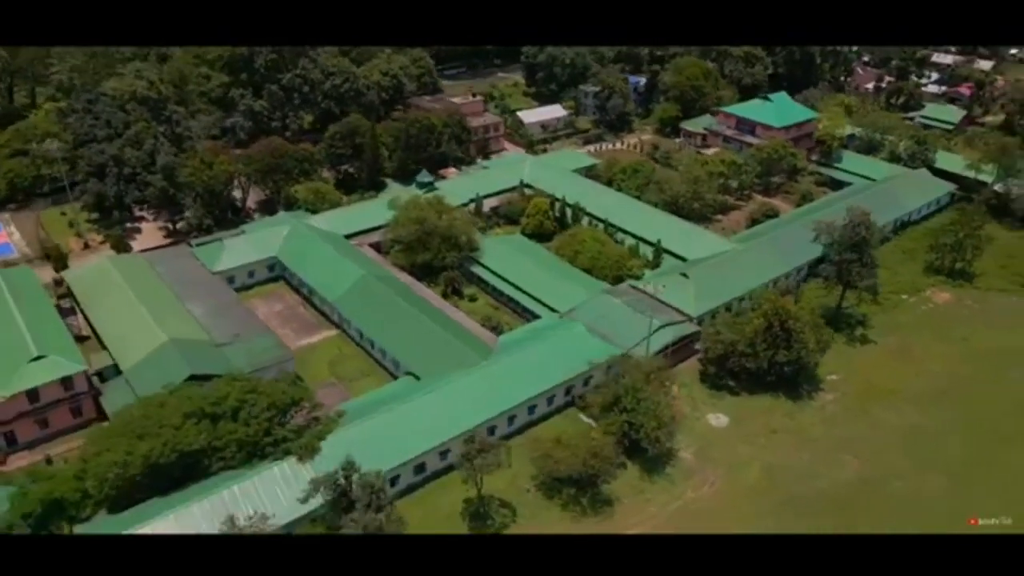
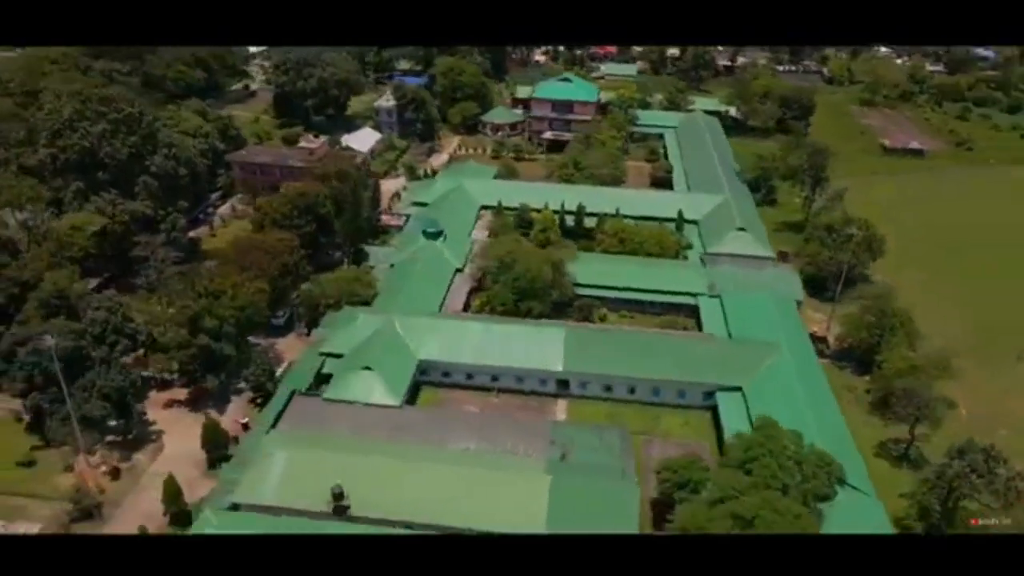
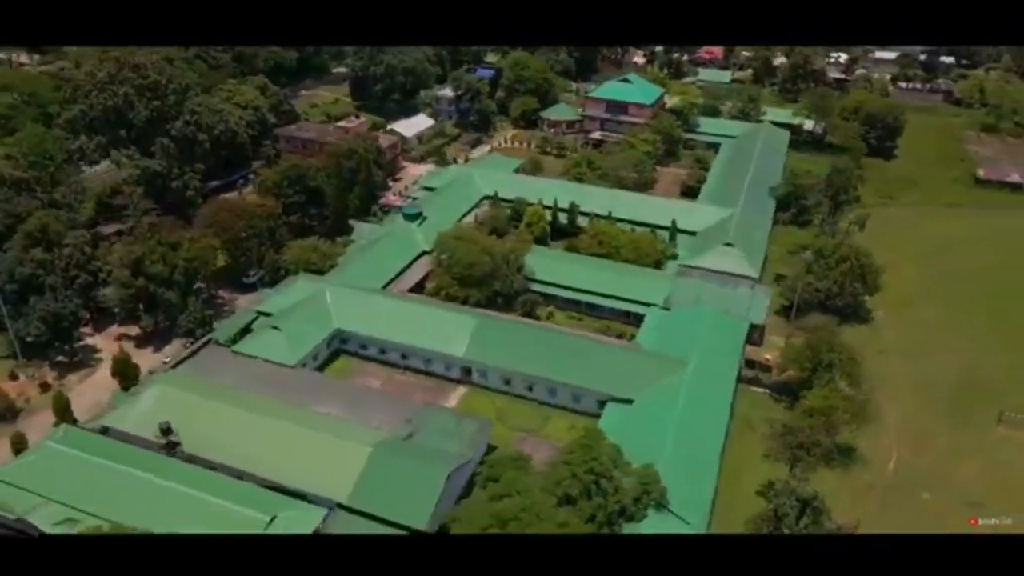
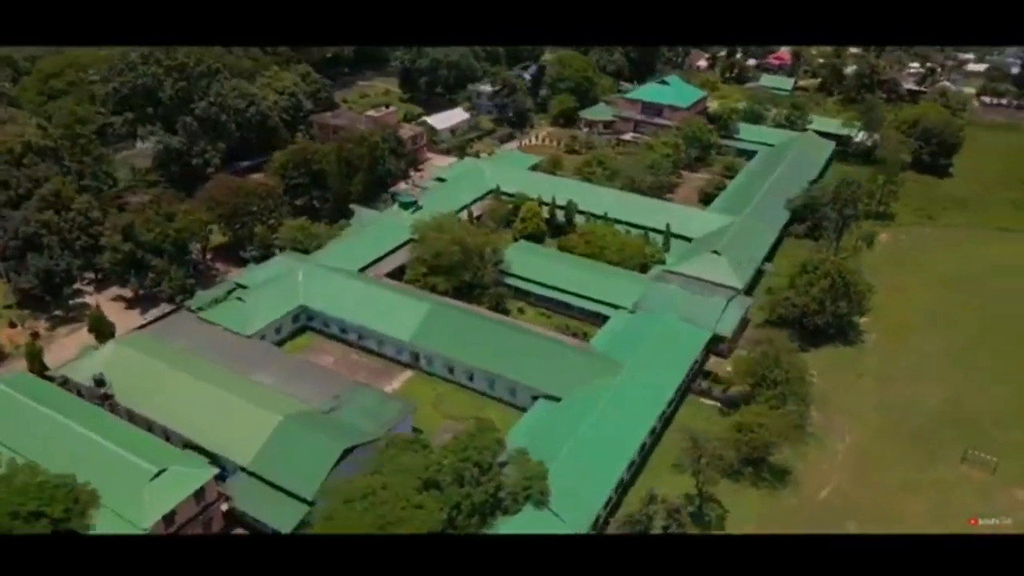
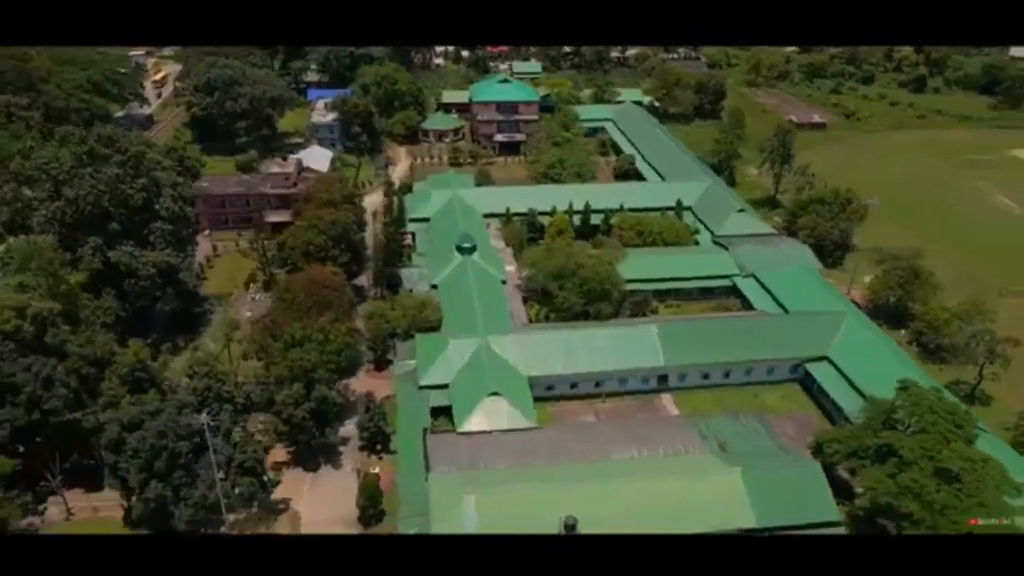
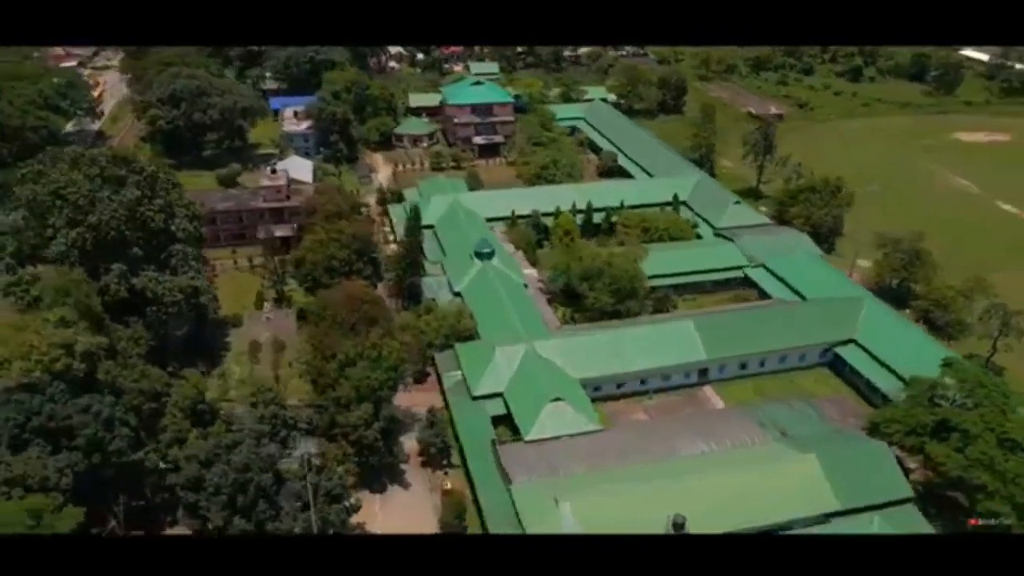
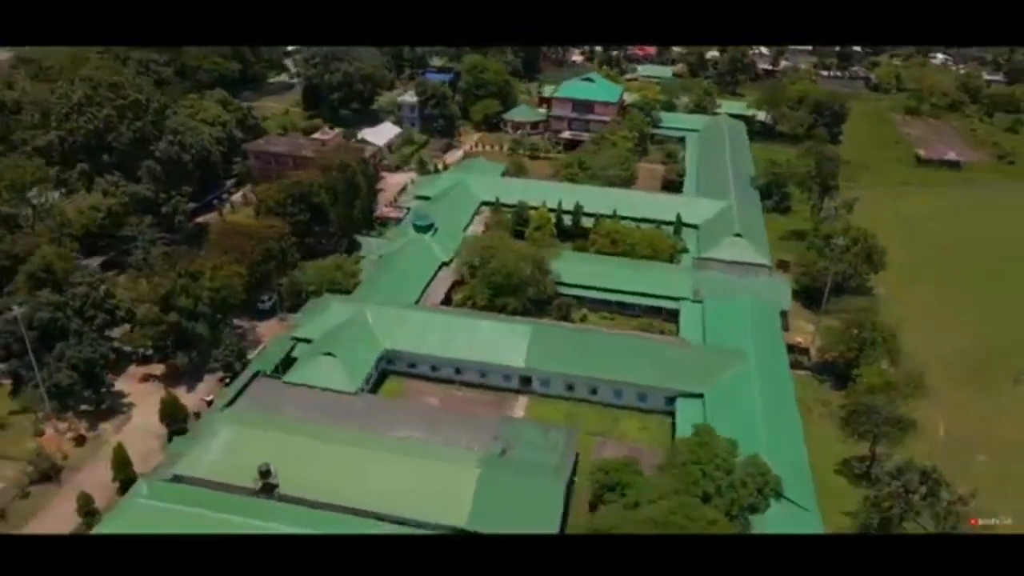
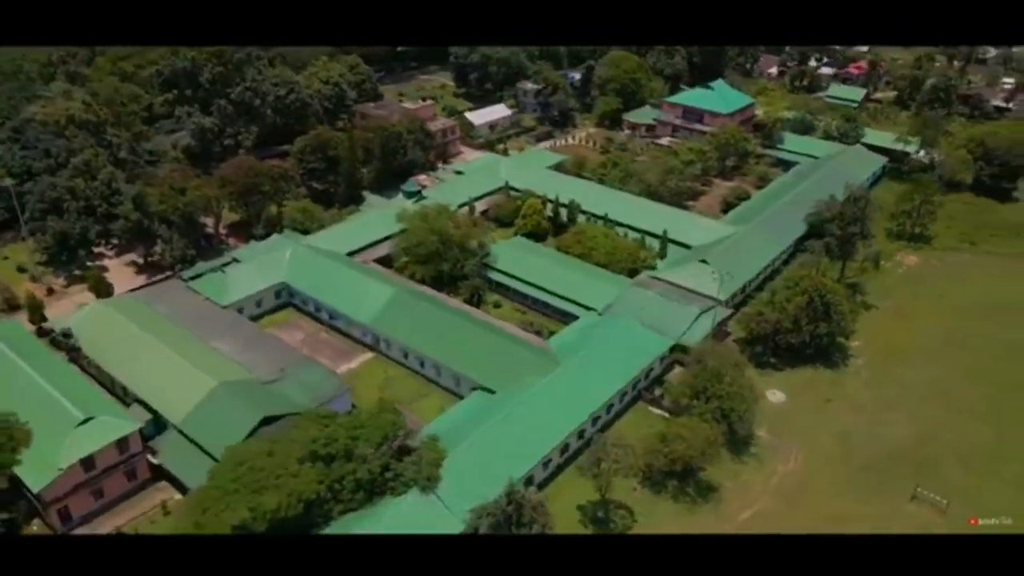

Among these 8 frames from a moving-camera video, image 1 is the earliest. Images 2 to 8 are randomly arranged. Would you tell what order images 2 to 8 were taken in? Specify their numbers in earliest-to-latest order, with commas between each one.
8, 4, 3, 7, 2, 5, 6
